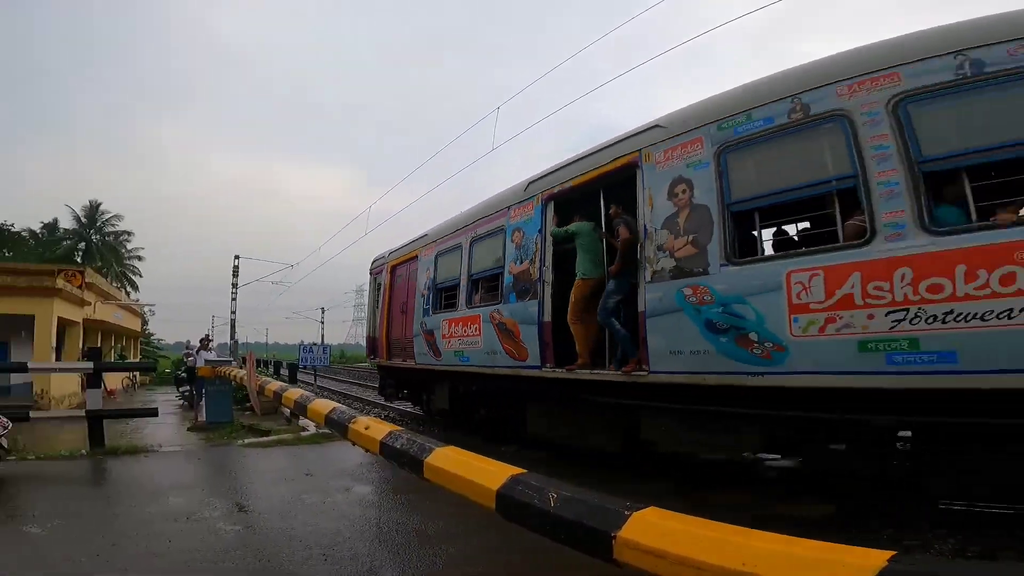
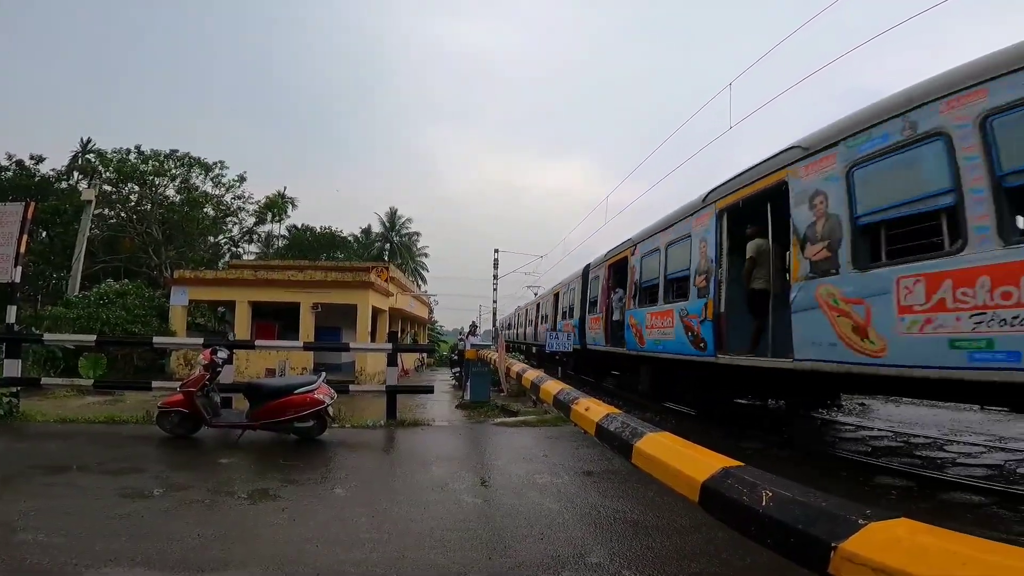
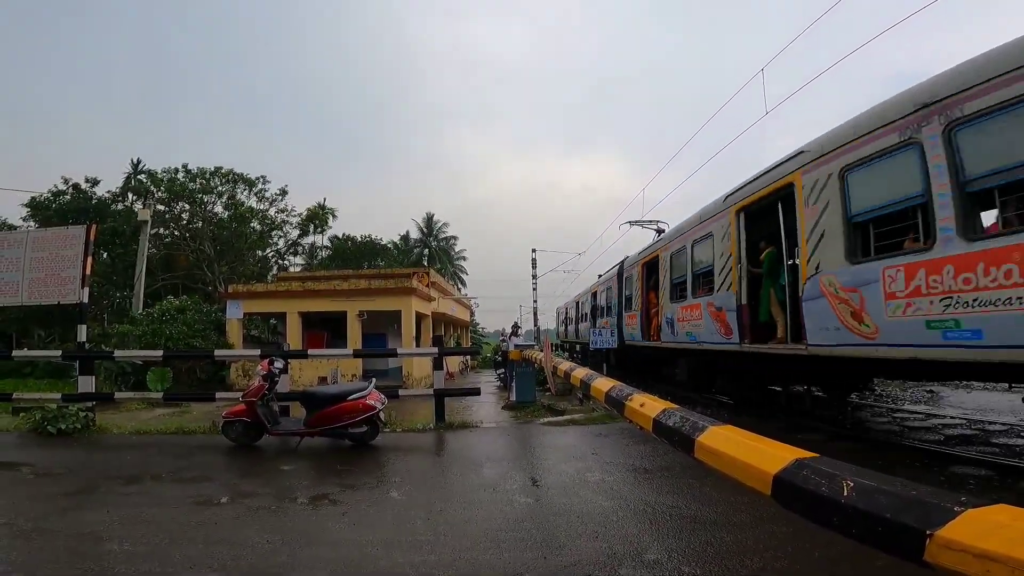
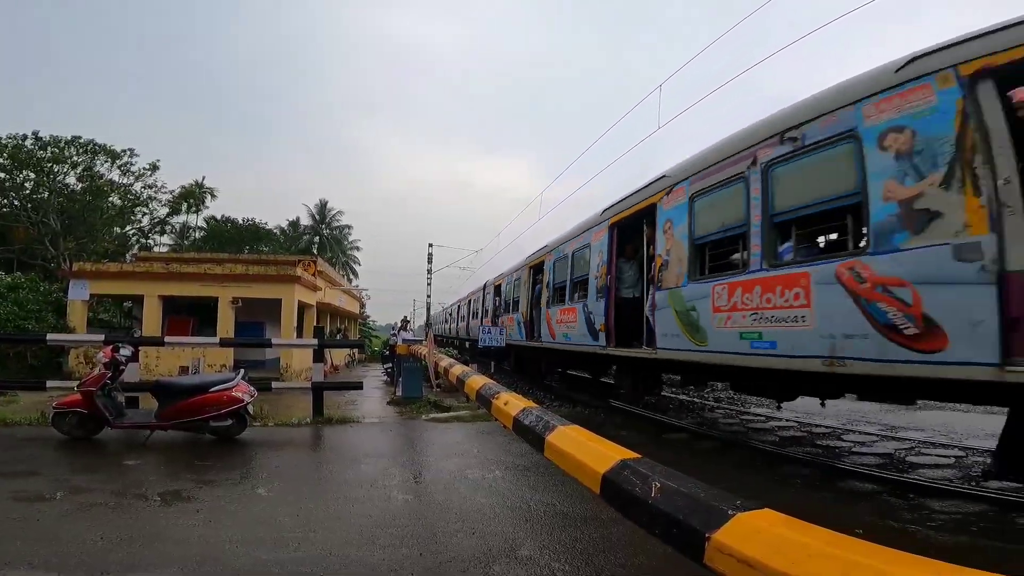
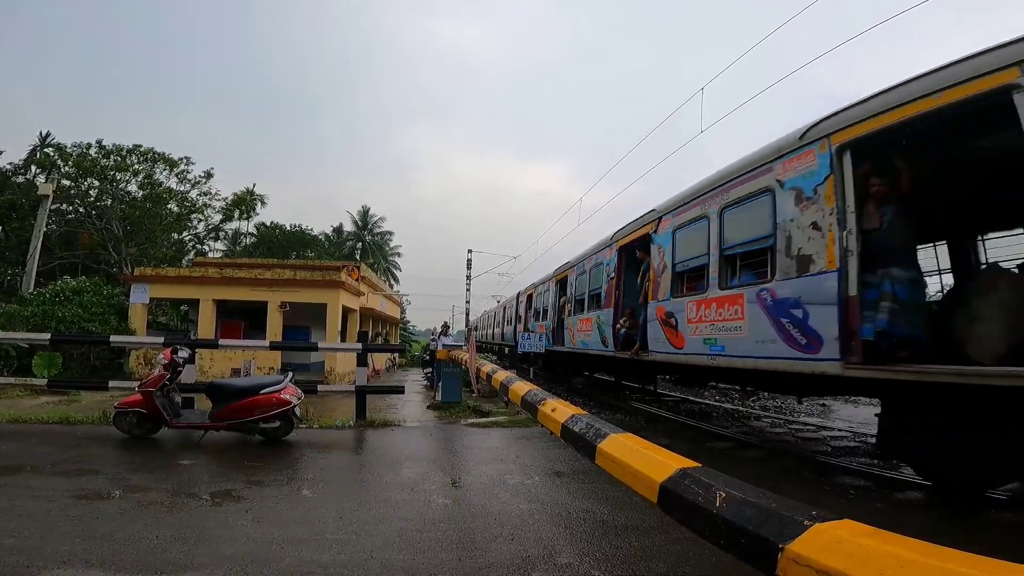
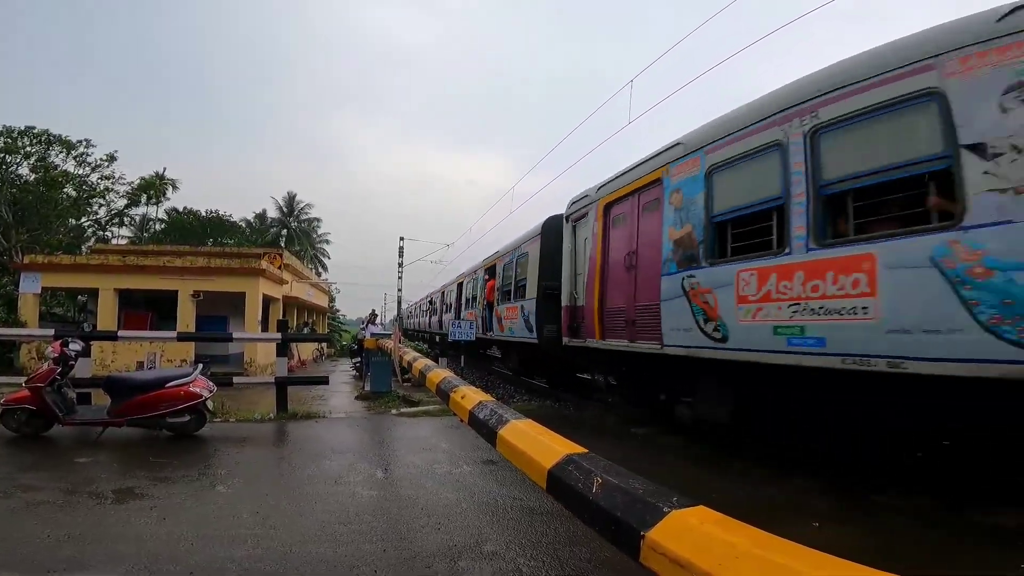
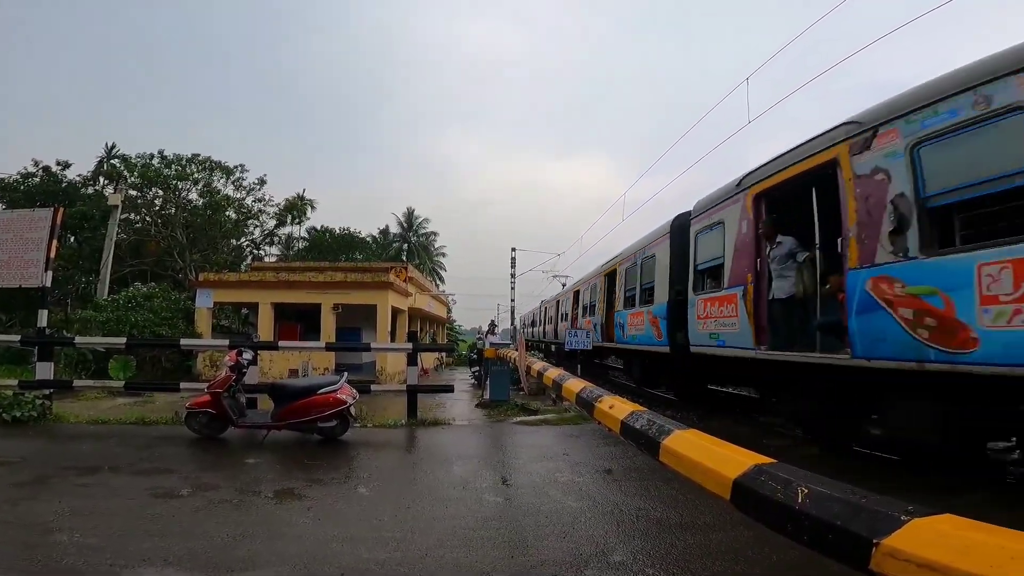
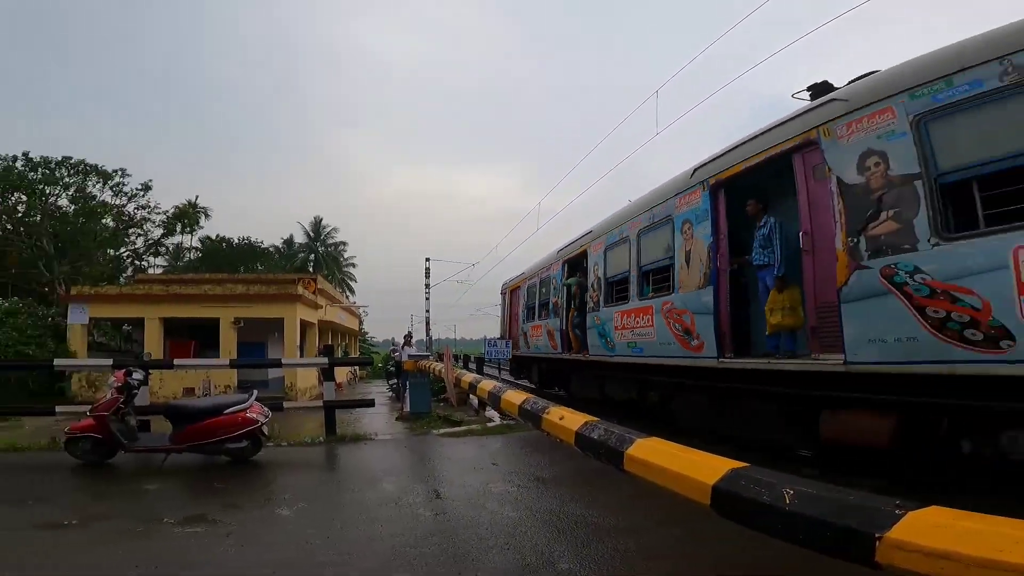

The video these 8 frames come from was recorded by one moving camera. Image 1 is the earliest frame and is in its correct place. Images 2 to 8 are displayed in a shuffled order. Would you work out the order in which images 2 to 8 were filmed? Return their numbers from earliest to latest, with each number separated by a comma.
8, 3, 7, 2, 5, 4, 6
